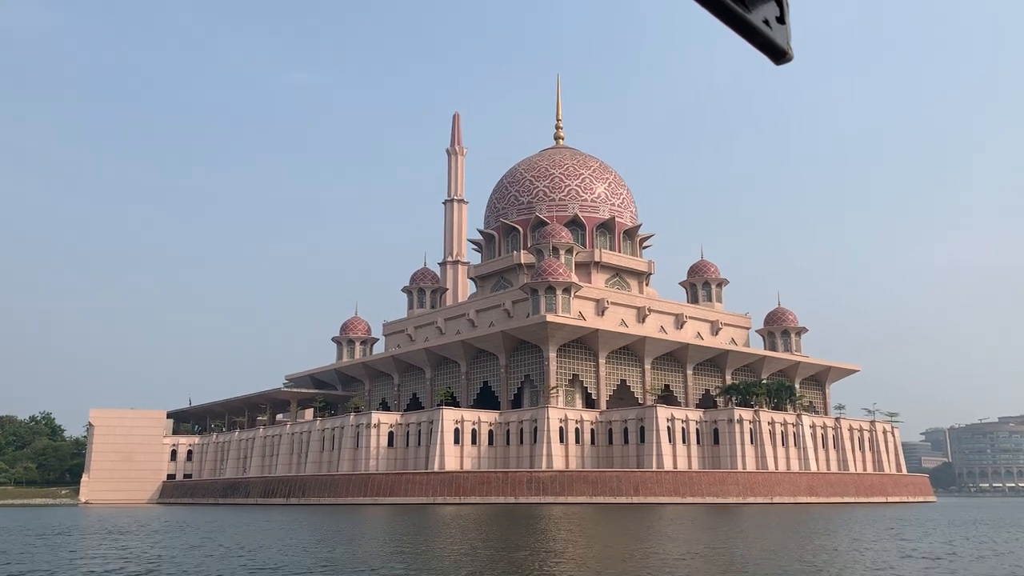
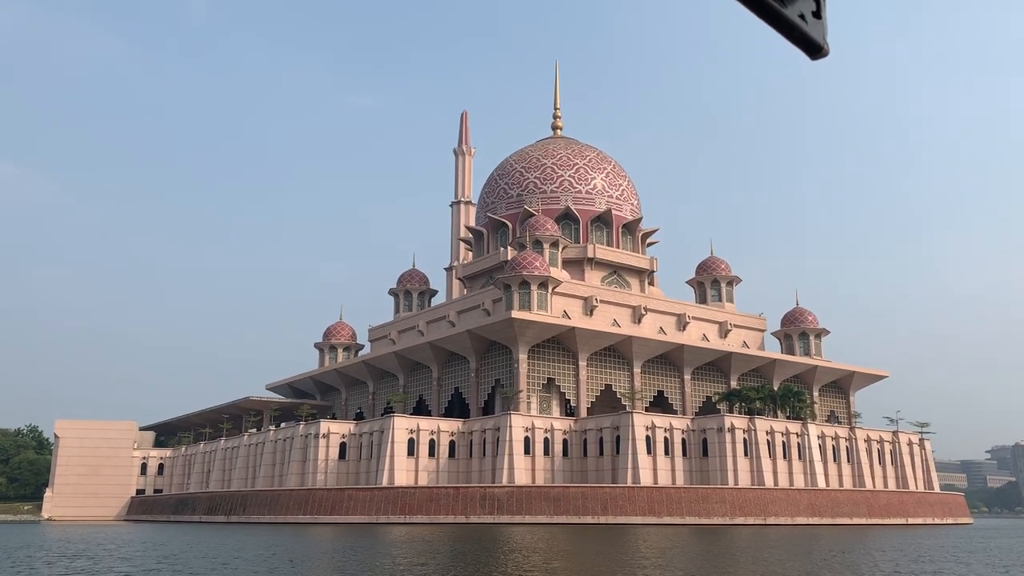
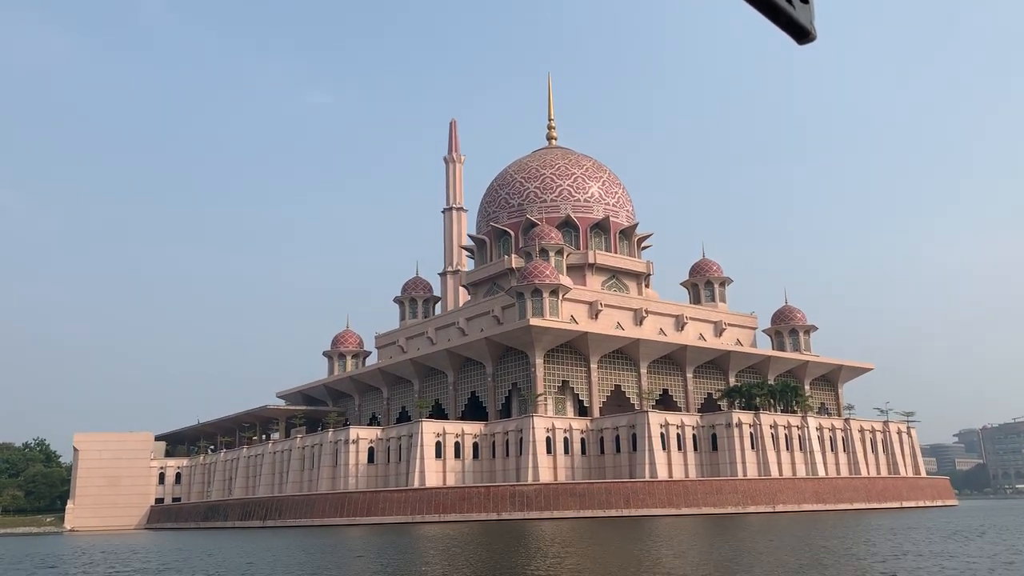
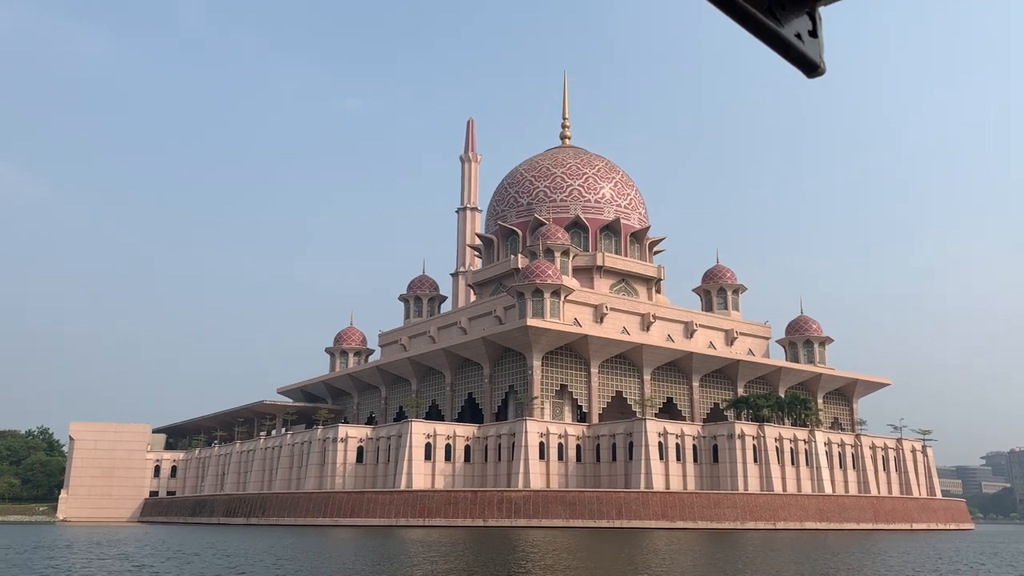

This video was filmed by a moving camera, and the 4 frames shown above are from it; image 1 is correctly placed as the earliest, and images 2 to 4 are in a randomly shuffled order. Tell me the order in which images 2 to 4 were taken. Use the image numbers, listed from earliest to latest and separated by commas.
3, 4, 2
